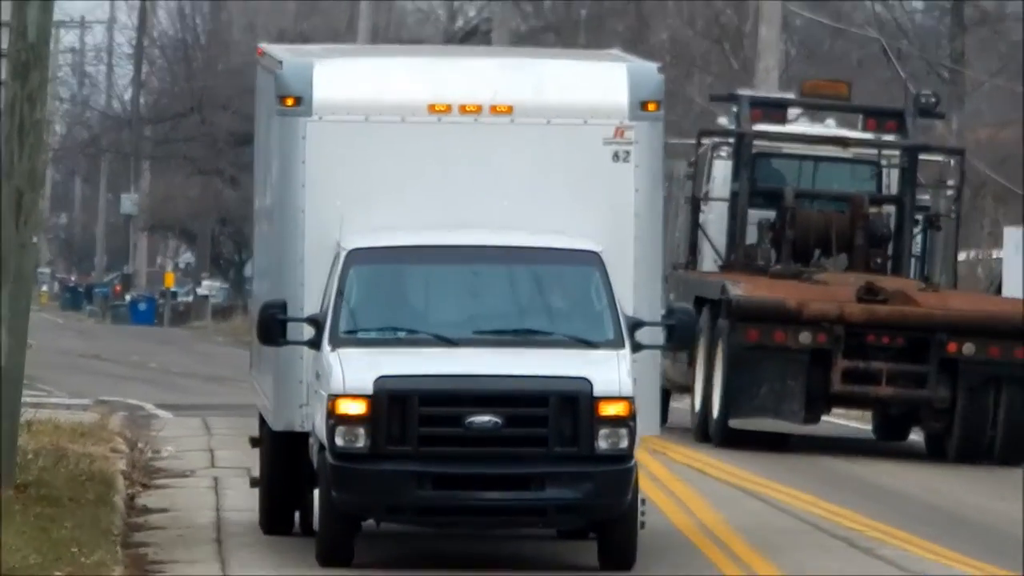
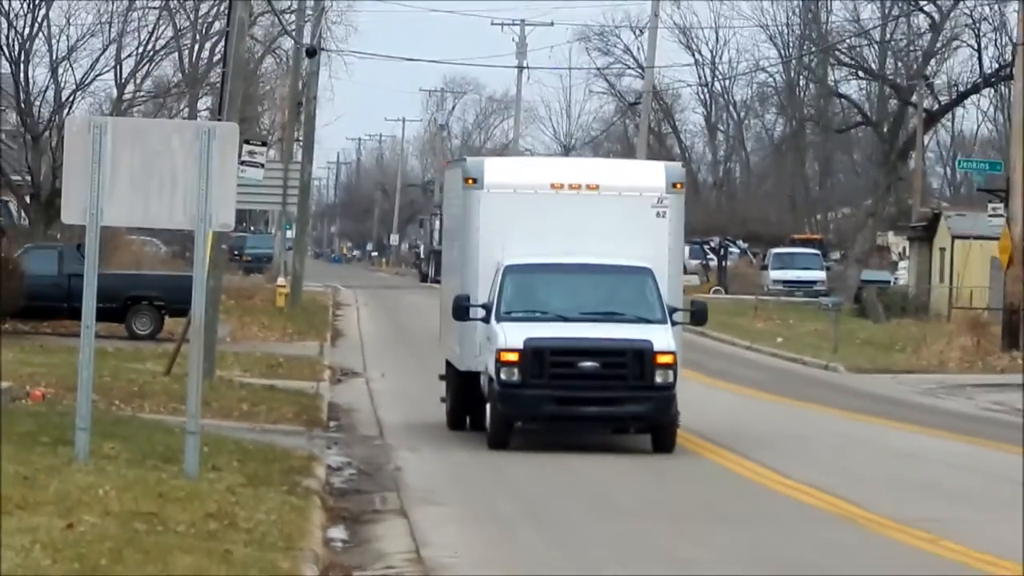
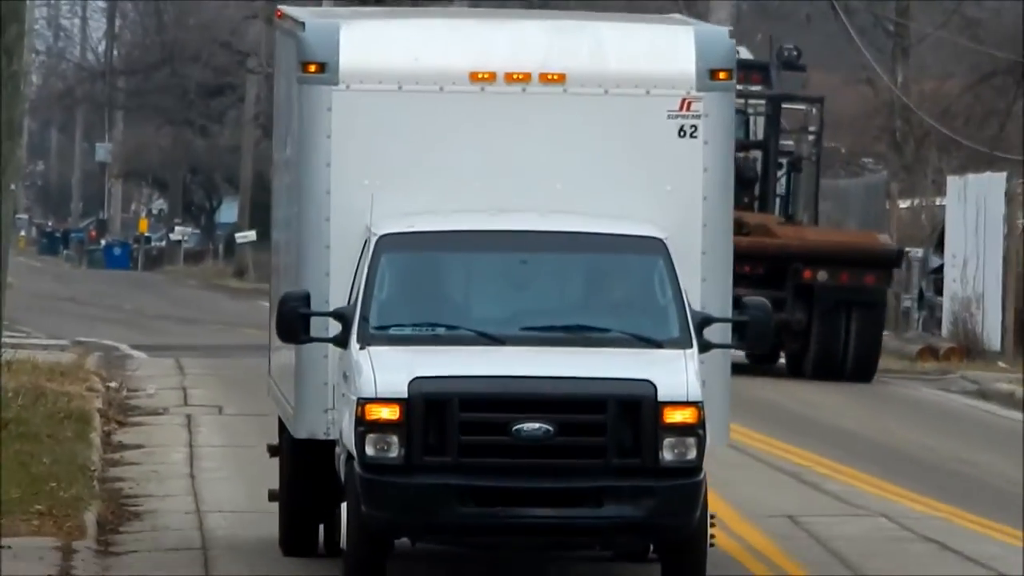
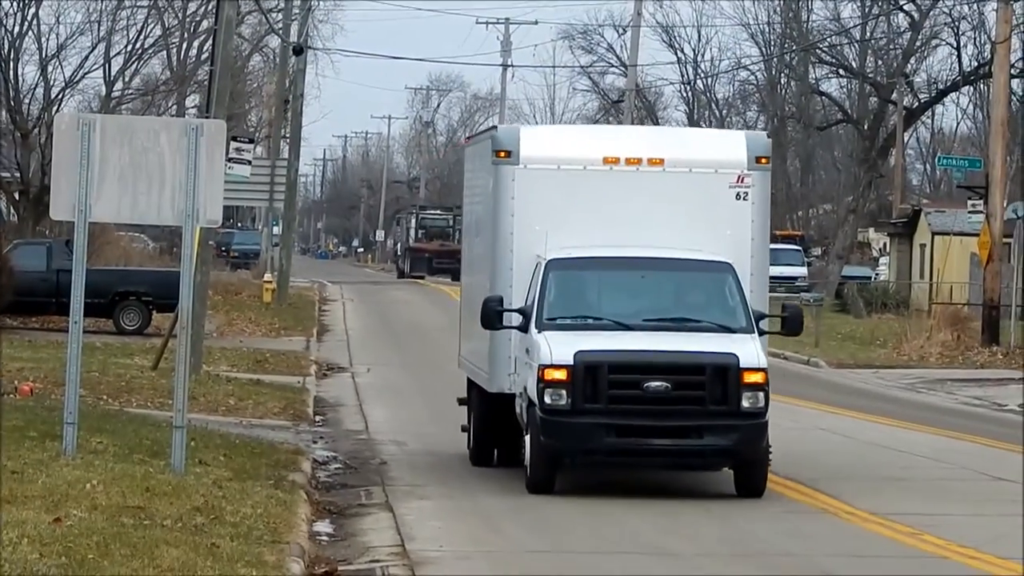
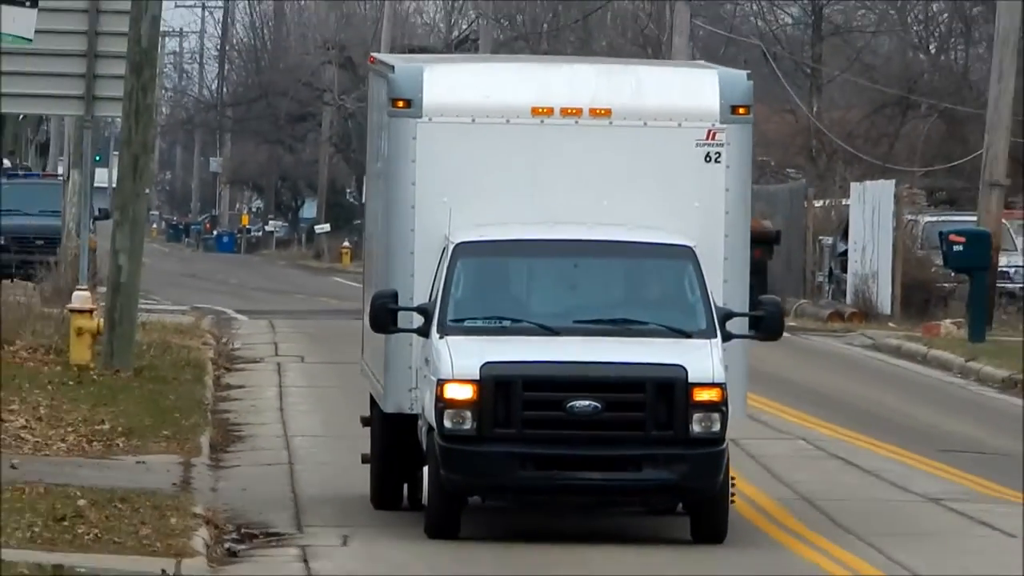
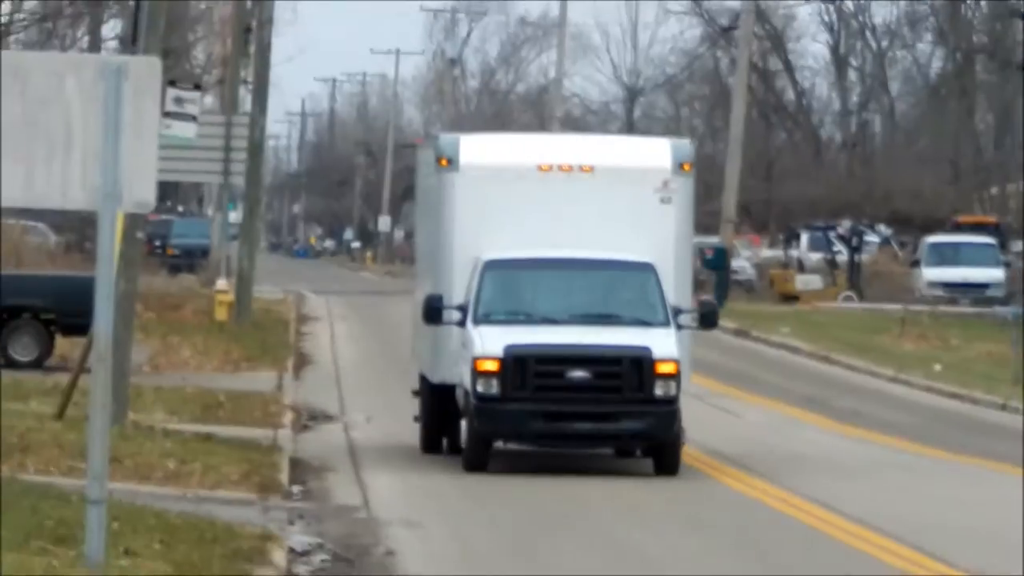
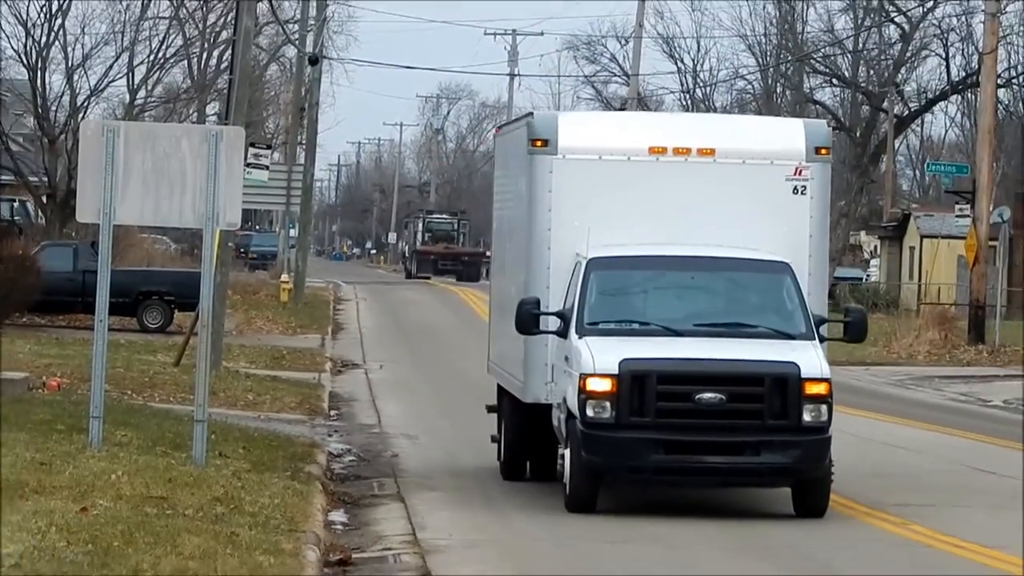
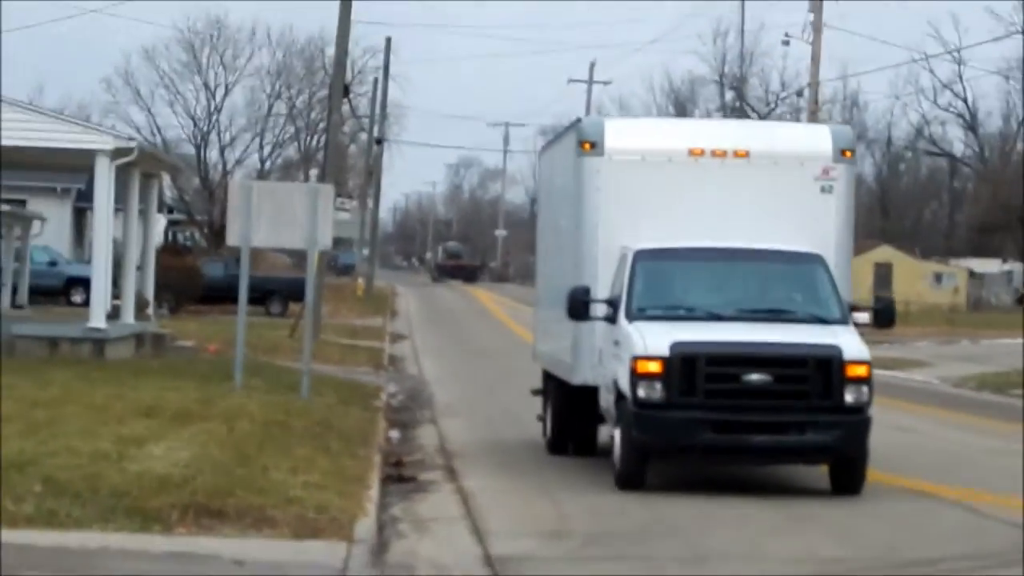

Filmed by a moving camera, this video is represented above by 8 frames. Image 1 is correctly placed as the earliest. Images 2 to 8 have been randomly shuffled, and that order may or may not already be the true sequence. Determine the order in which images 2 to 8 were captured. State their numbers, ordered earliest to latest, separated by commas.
3, 5, 6, 2, 4, 7, 8
